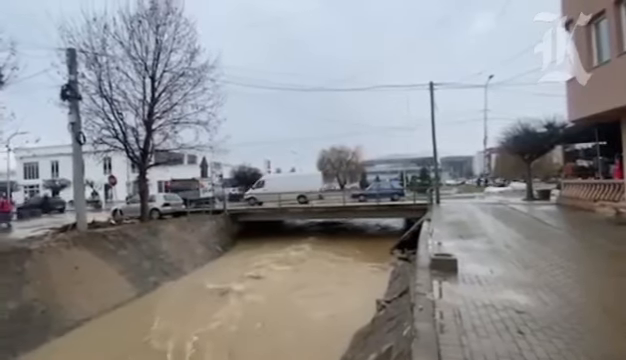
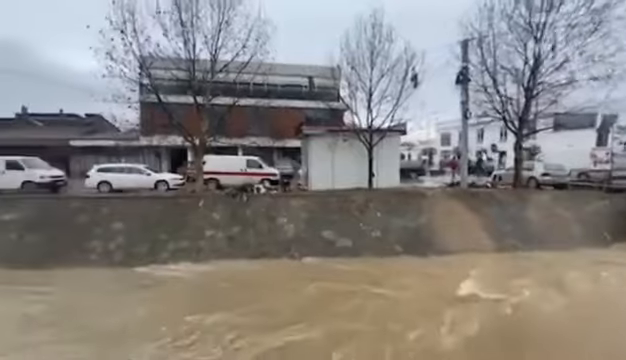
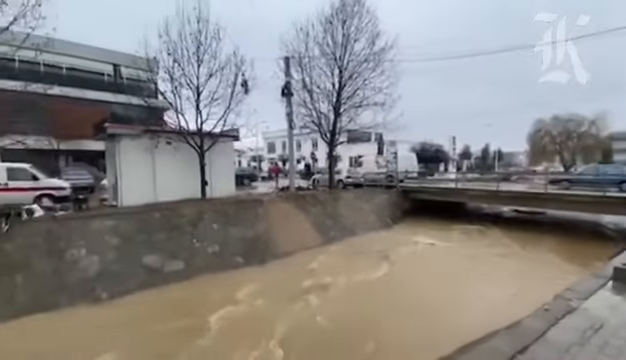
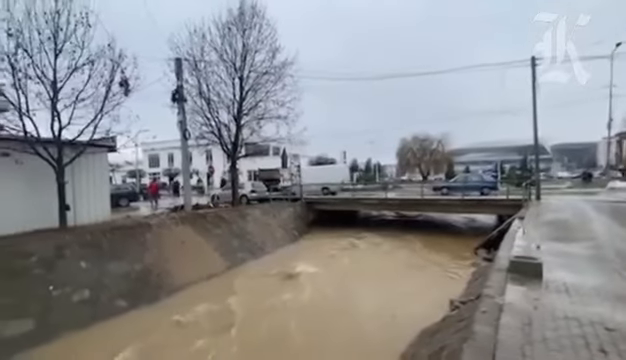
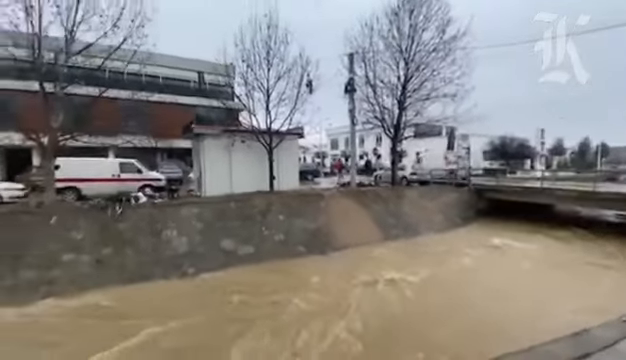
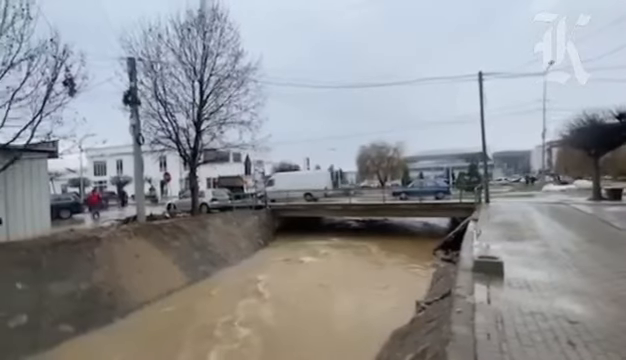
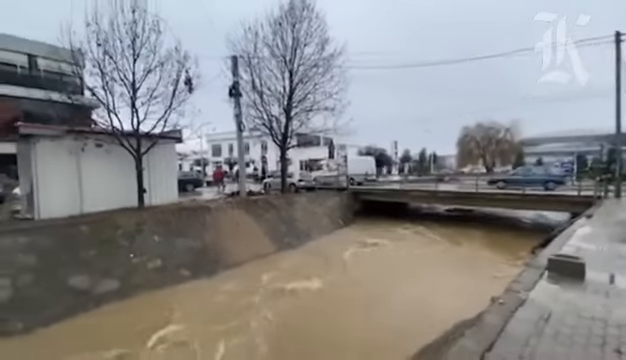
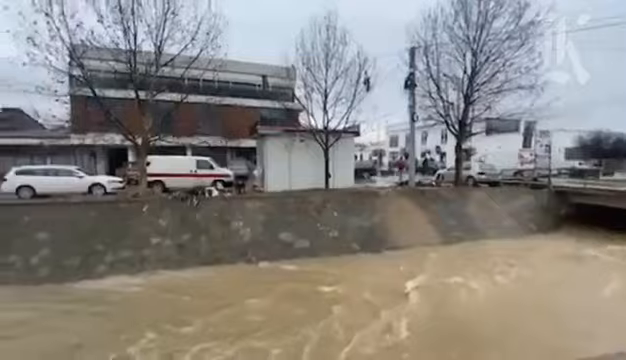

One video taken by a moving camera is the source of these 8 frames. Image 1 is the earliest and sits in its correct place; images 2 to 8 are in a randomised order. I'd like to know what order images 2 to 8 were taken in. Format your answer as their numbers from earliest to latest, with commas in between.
6, 4, 7, 3, 5, 8, 2
